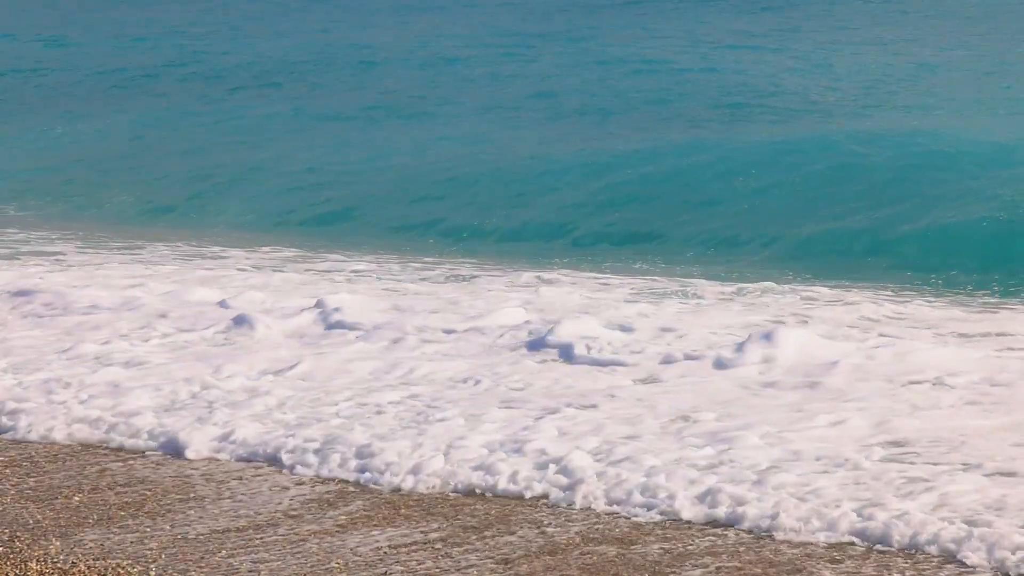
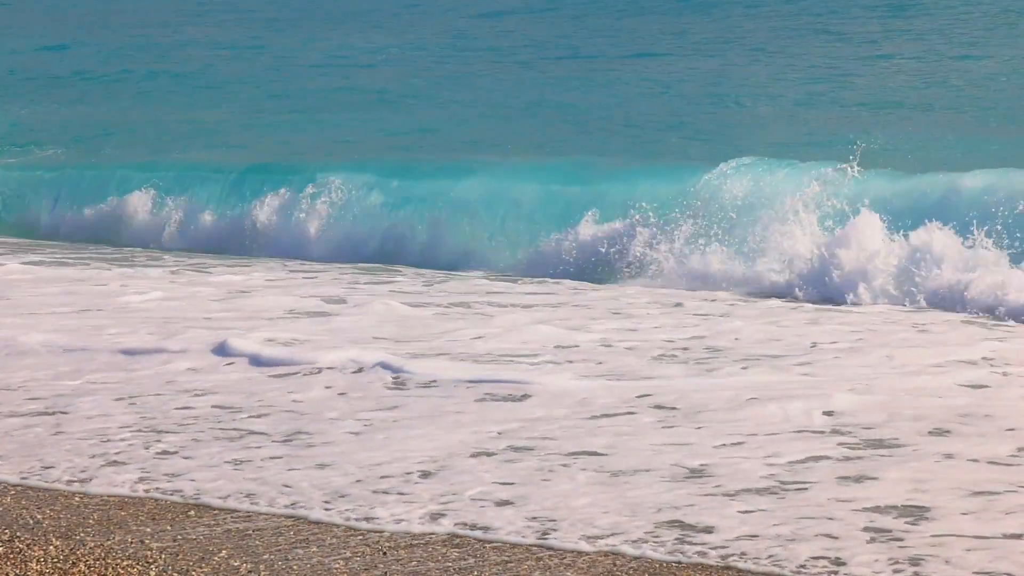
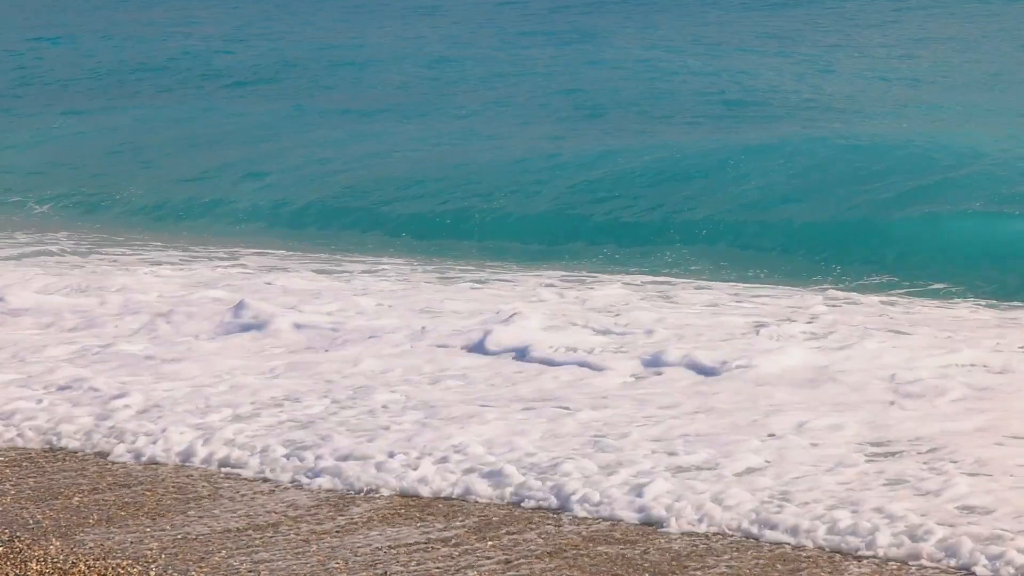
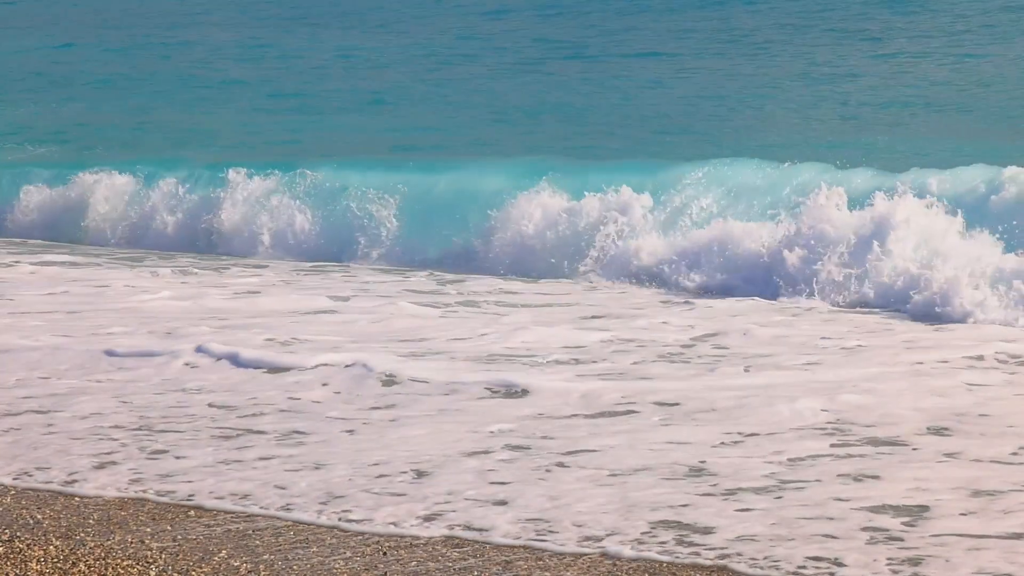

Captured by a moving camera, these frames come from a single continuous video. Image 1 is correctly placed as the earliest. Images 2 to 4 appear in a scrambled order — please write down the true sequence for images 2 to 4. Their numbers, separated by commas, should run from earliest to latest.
3, 2, 4
